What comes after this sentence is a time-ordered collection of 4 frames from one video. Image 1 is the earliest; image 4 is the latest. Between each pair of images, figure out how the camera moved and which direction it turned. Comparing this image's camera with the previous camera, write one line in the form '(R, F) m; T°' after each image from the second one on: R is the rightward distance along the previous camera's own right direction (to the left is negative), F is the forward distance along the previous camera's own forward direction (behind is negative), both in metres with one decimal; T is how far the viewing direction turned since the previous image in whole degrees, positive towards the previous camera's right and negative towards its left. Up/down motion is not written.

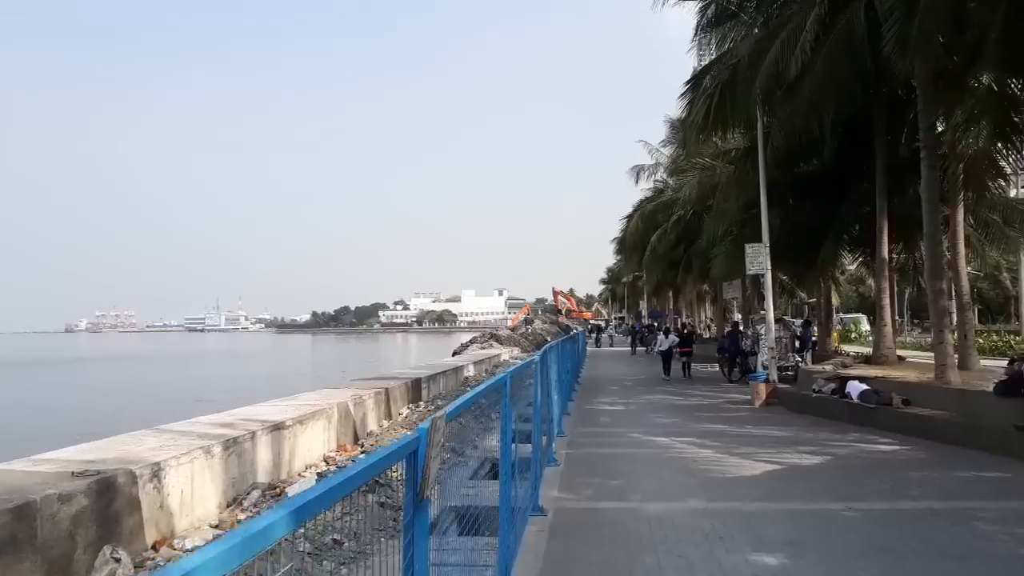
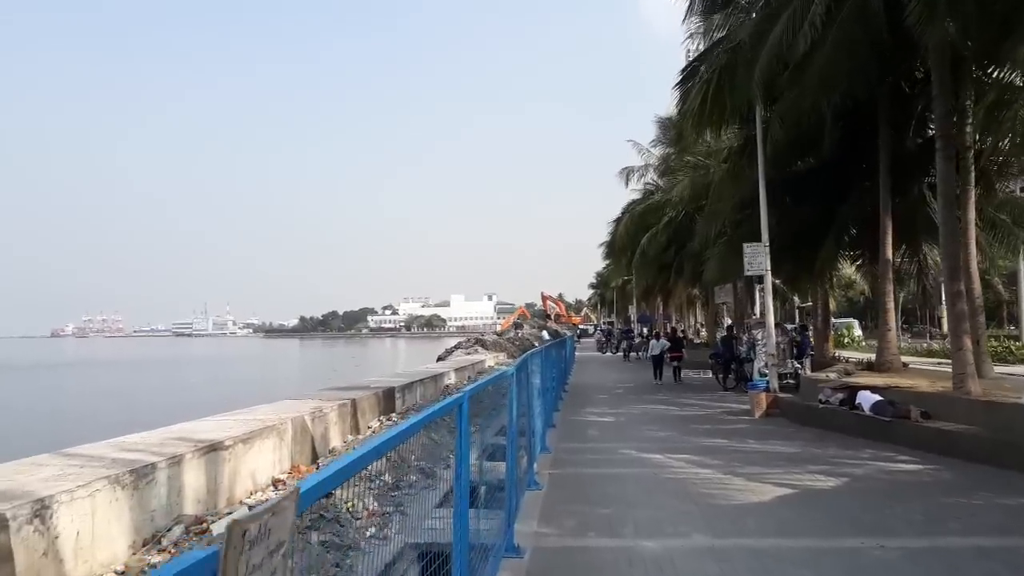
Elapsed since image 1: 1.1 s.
(+0.1, +1.2) m; +1°
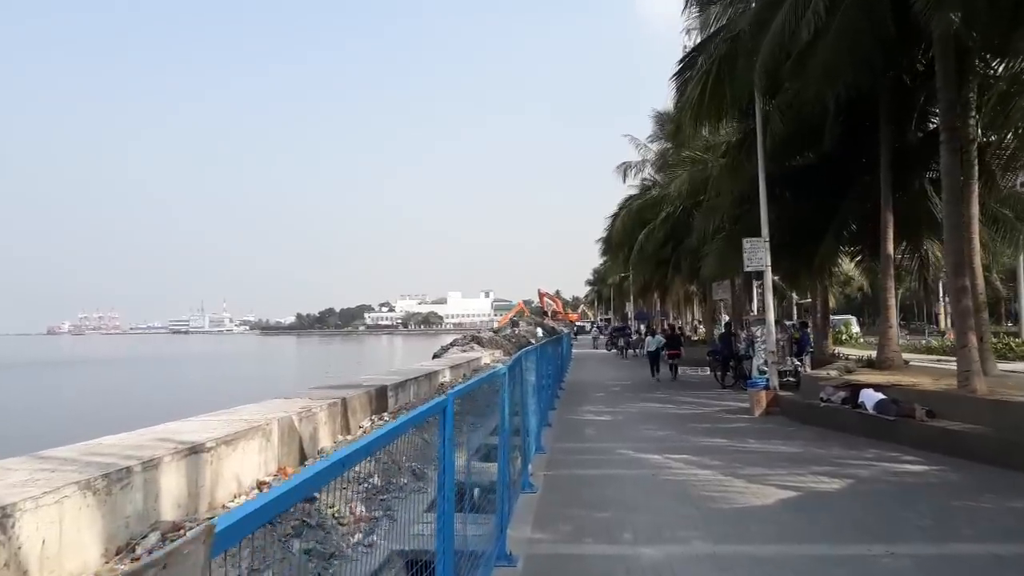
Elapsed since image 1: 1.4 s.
(0.0, +0.3) m; 0°
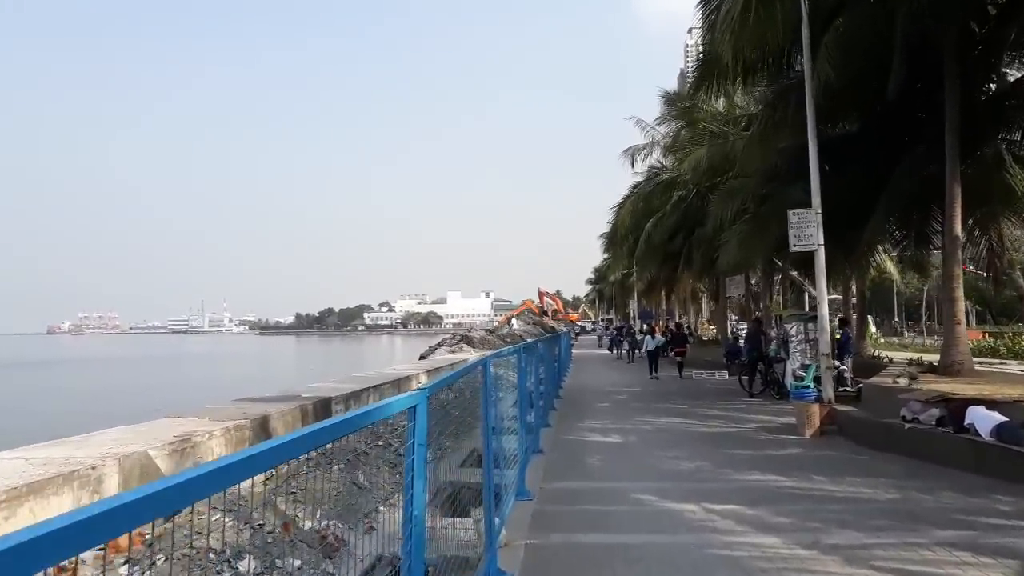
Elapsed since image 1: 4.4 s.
(+0.3, +3.2) m; 0°
